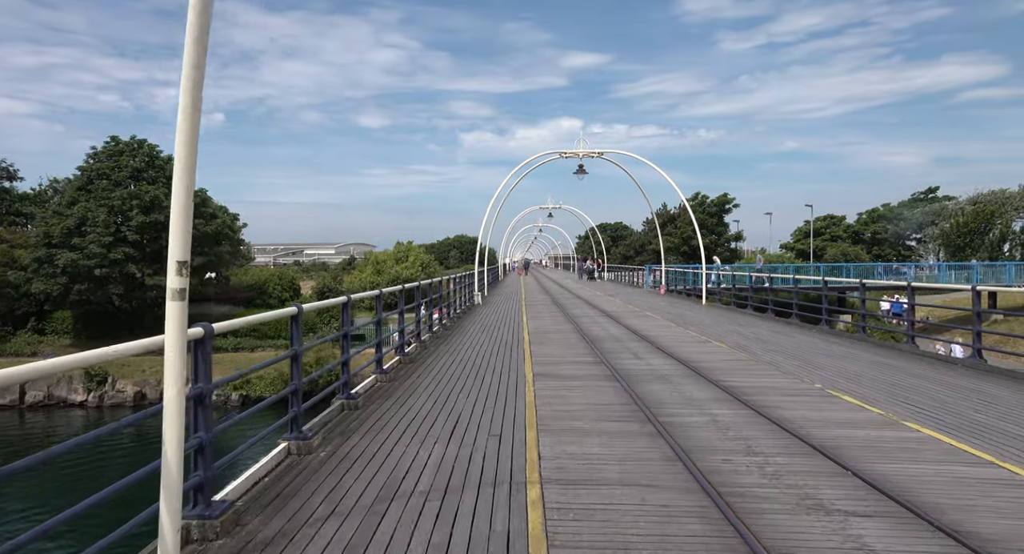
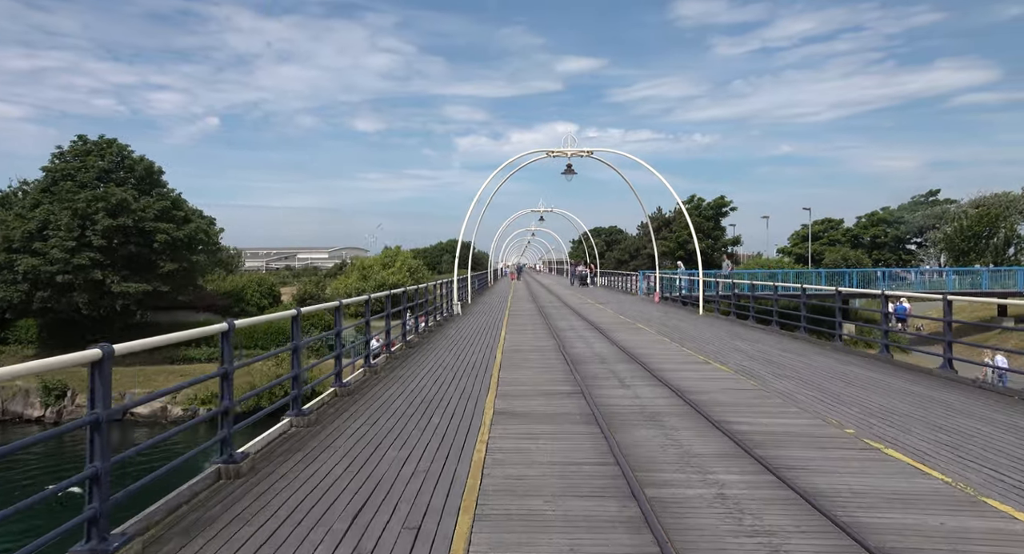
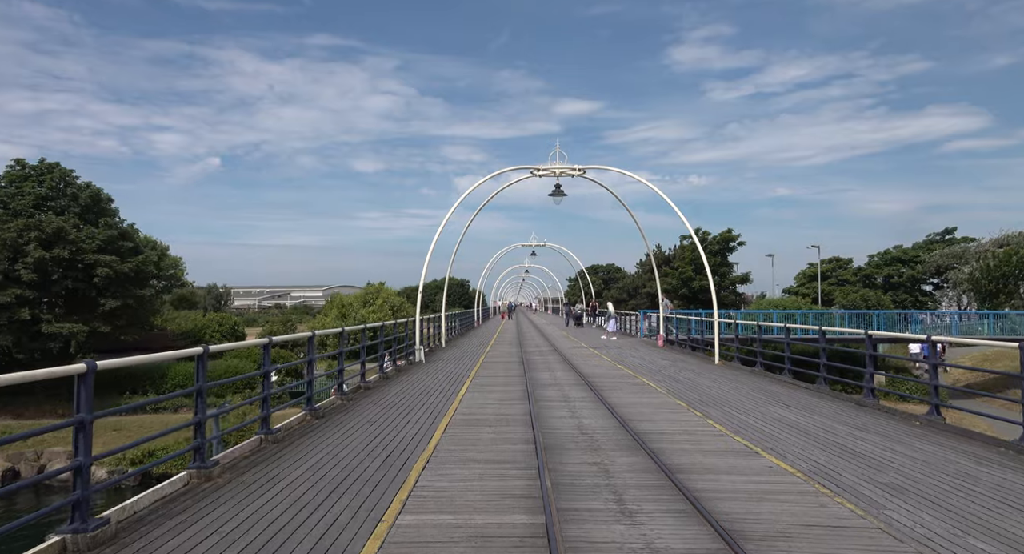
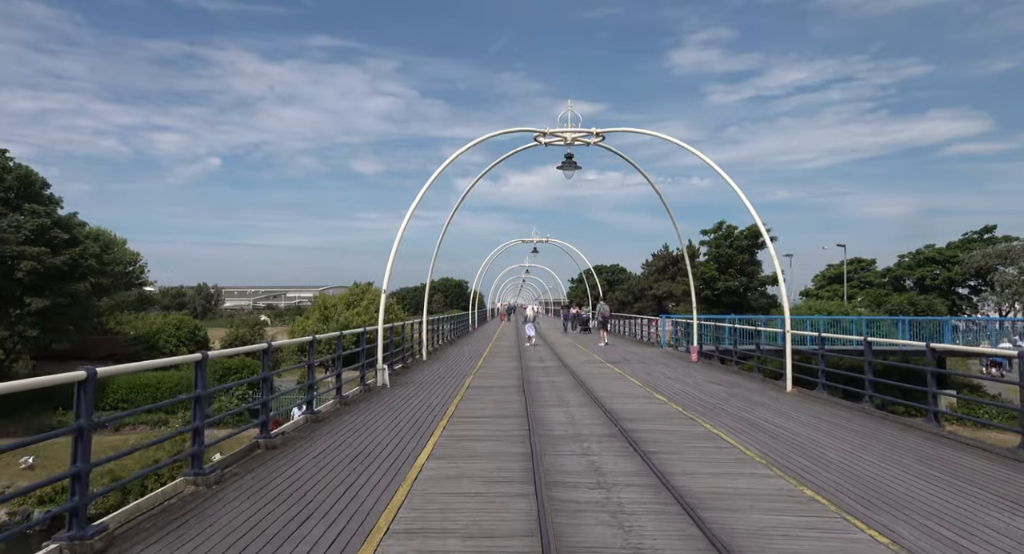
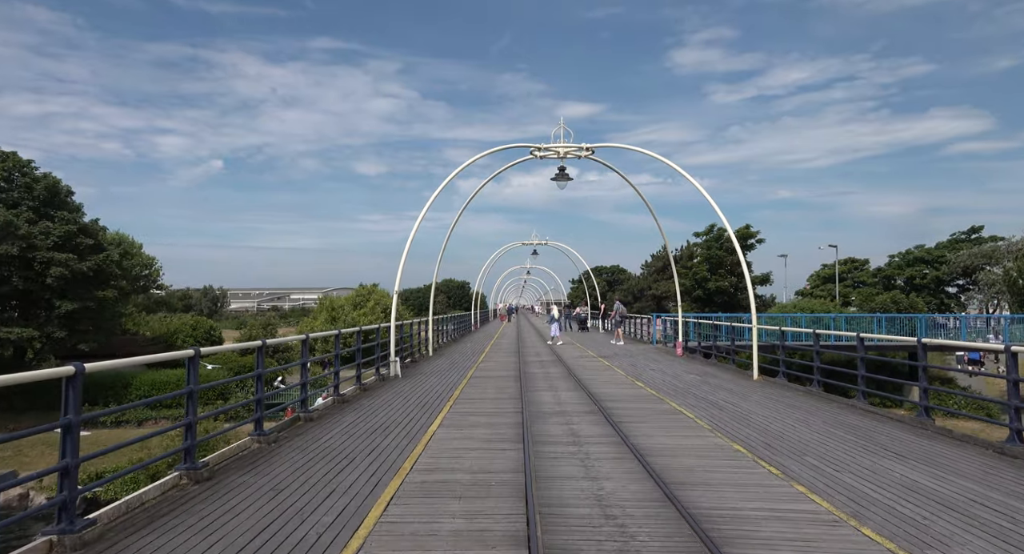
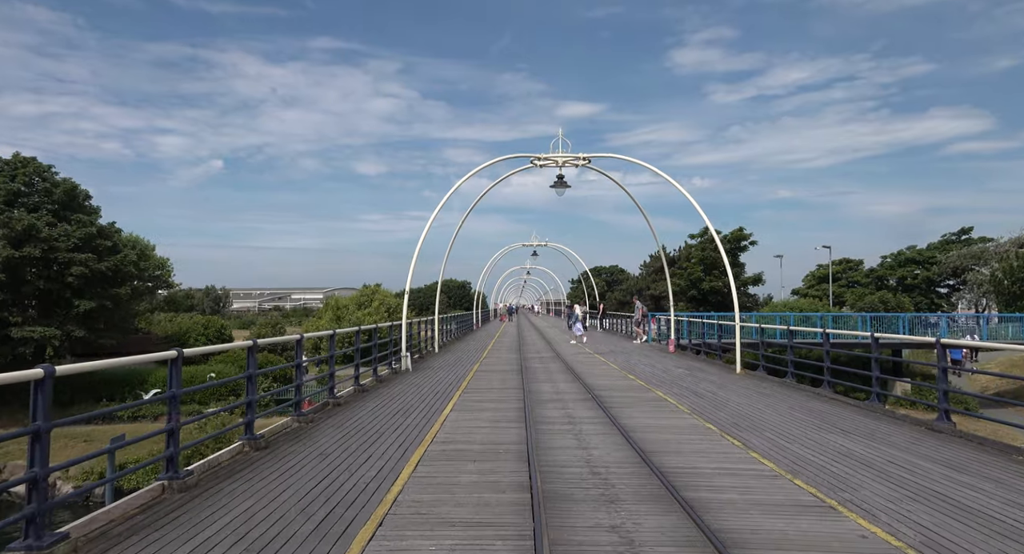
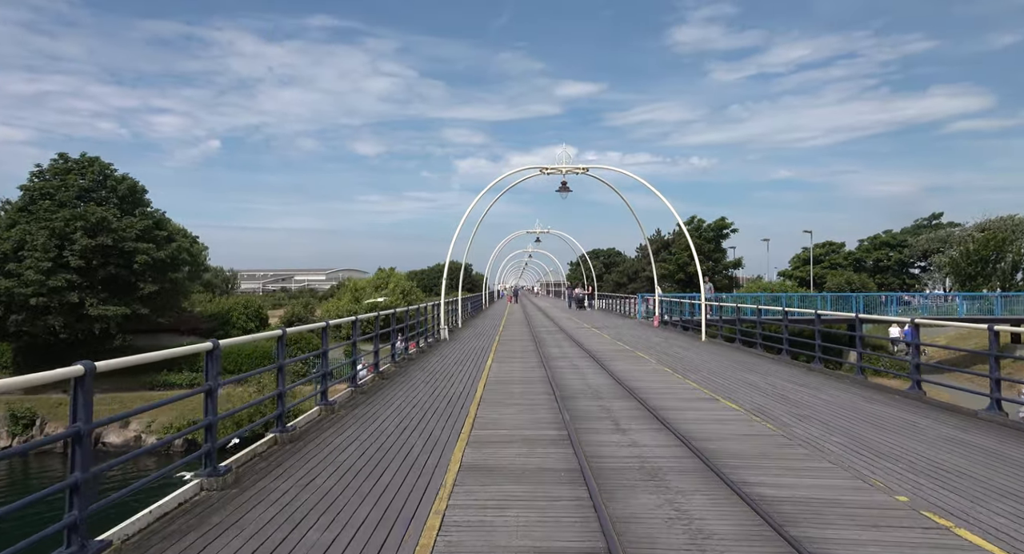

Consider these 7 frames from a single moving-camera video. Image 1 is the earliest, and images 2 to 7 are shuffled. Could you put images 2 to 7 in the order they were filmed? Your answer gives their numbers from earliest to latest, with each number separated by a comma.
2, 7, 3, 6, 5, 4
